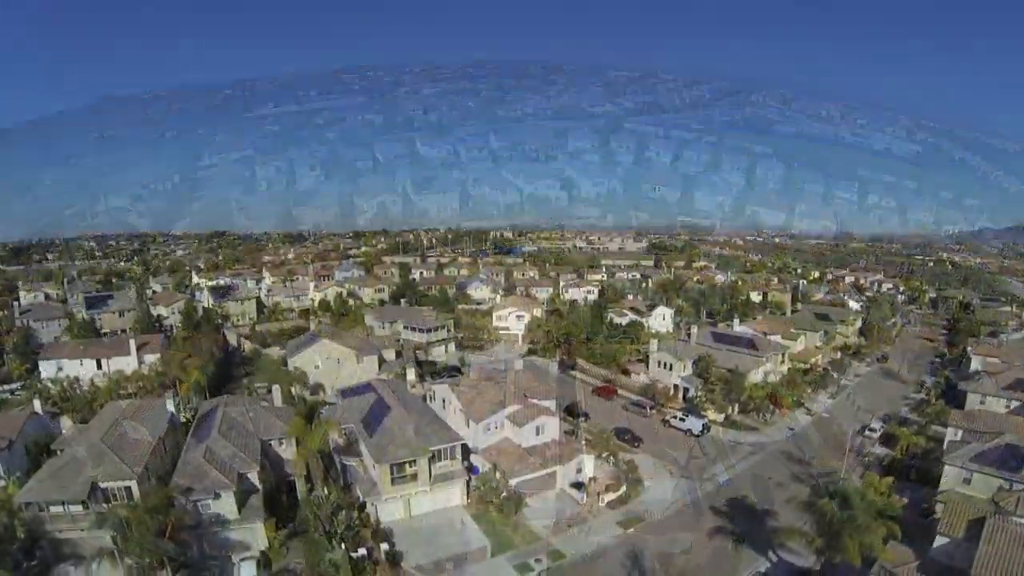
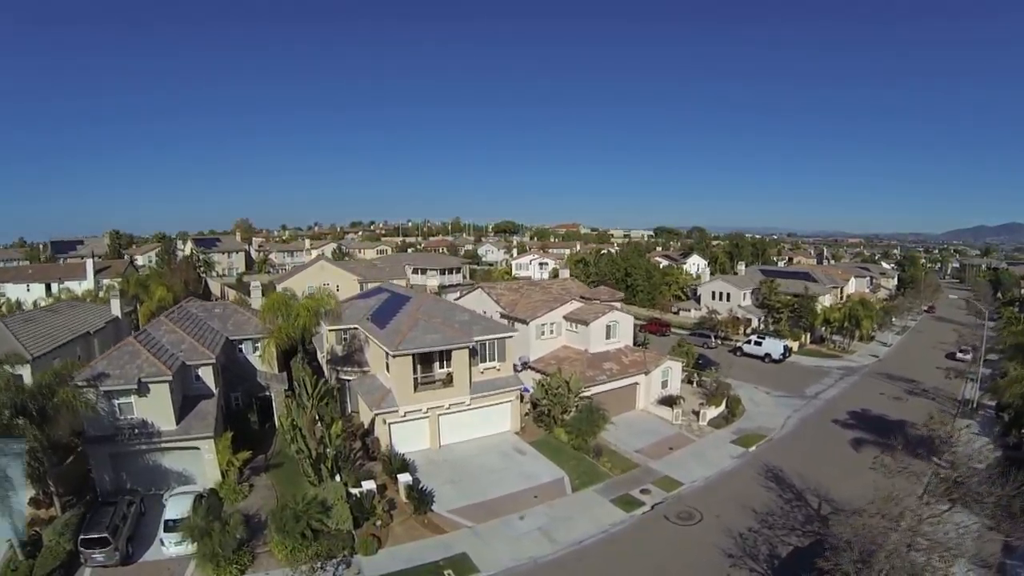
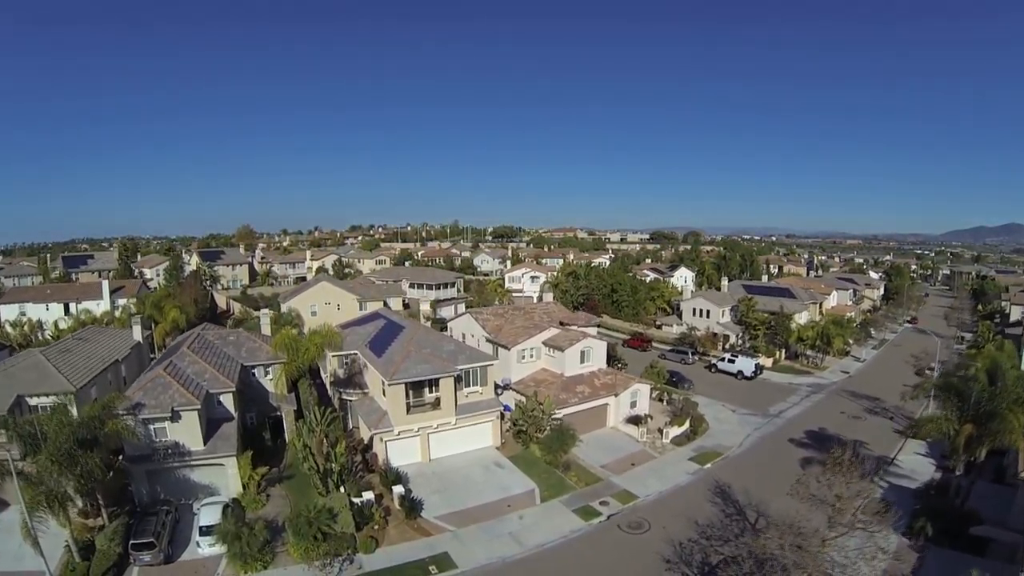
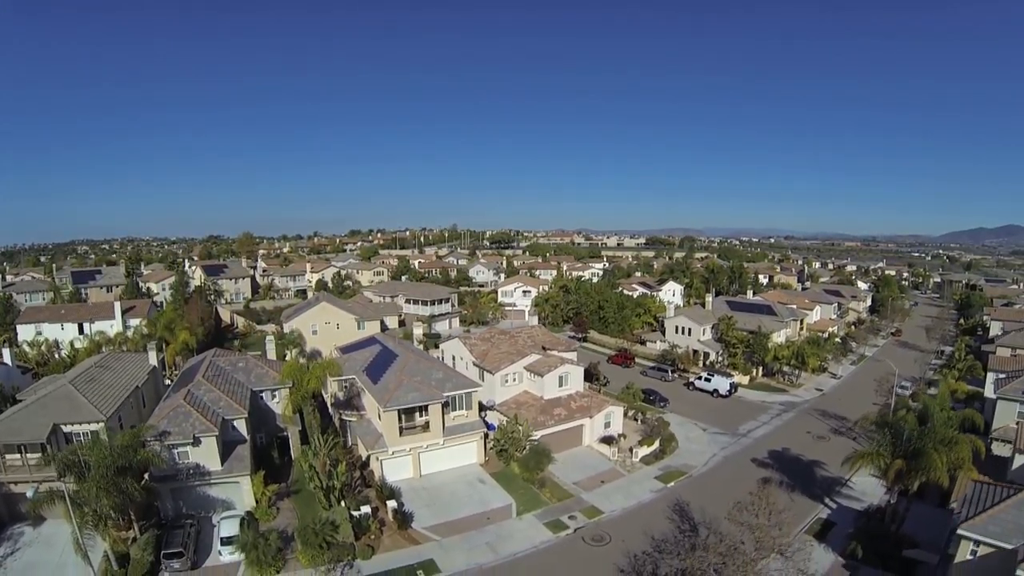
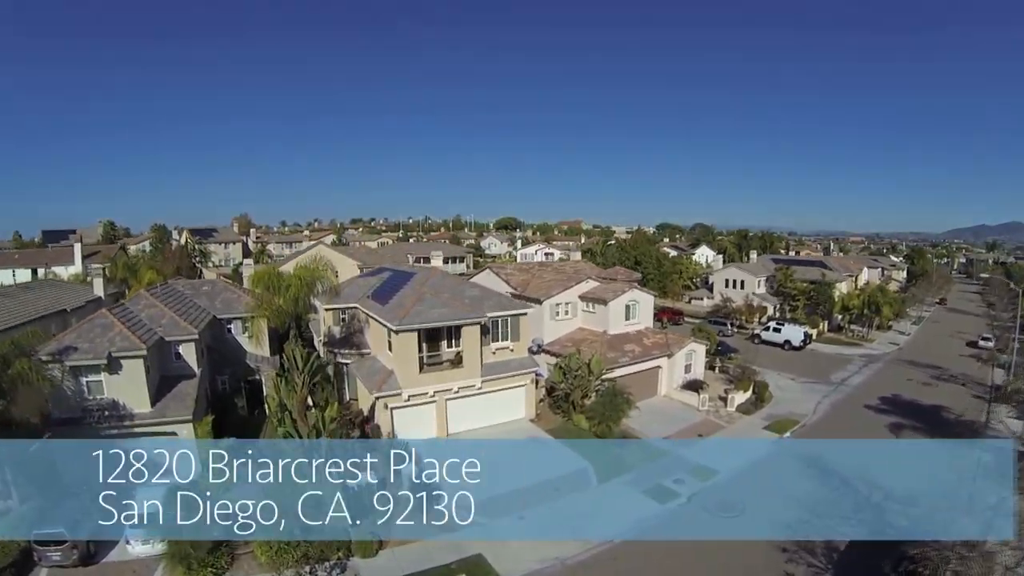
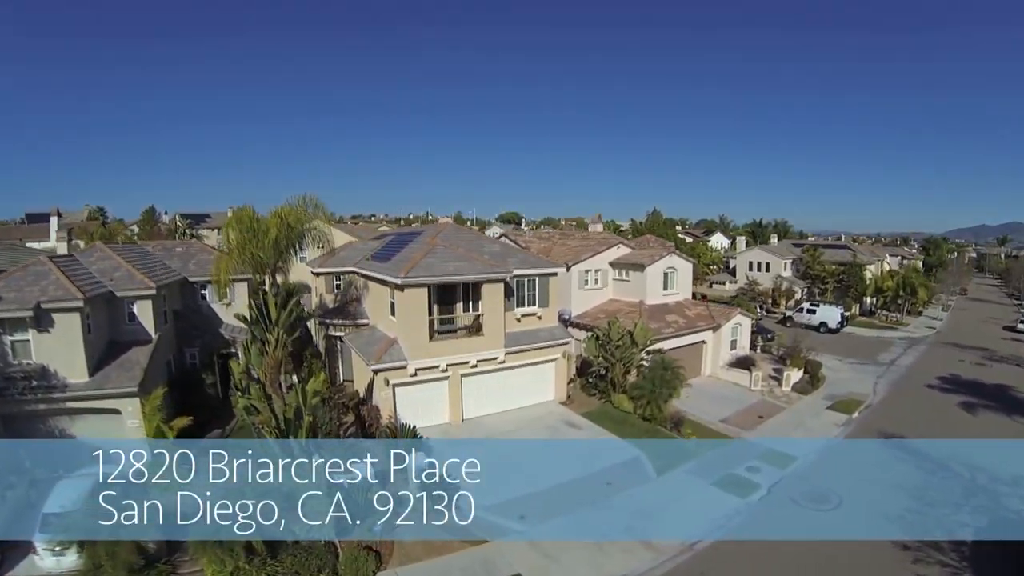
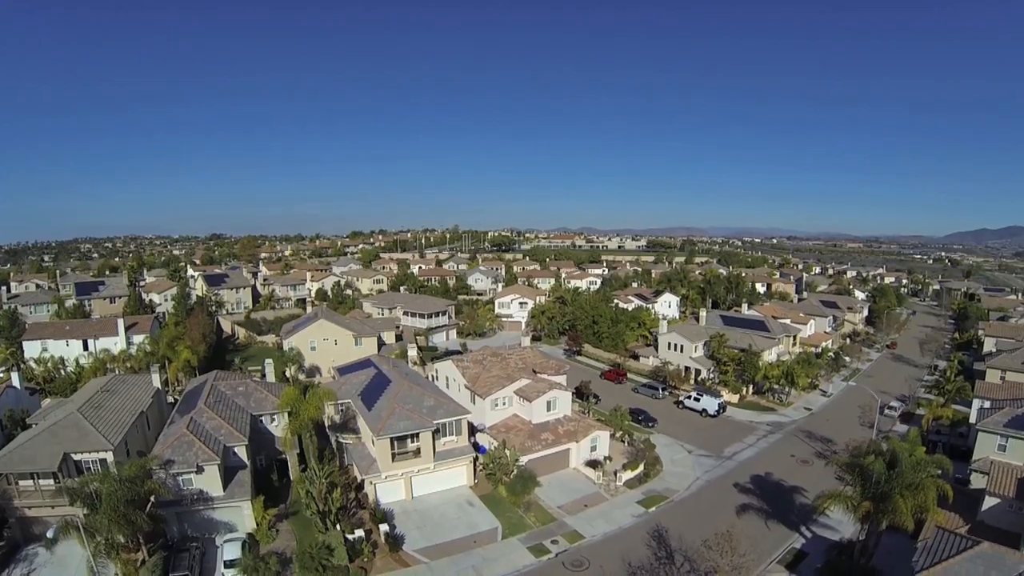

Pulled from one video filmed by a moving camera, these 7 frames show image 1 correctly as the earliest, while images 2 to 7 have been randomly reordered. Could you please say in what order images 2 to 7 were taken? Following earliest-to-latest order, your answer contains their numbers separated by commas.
7, 4, 3, 2, 5, 6
